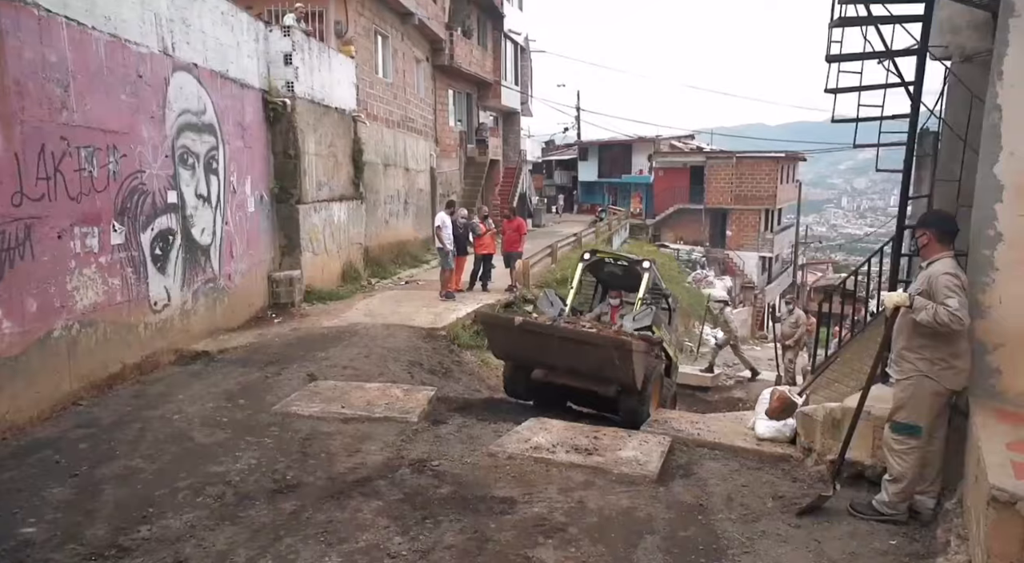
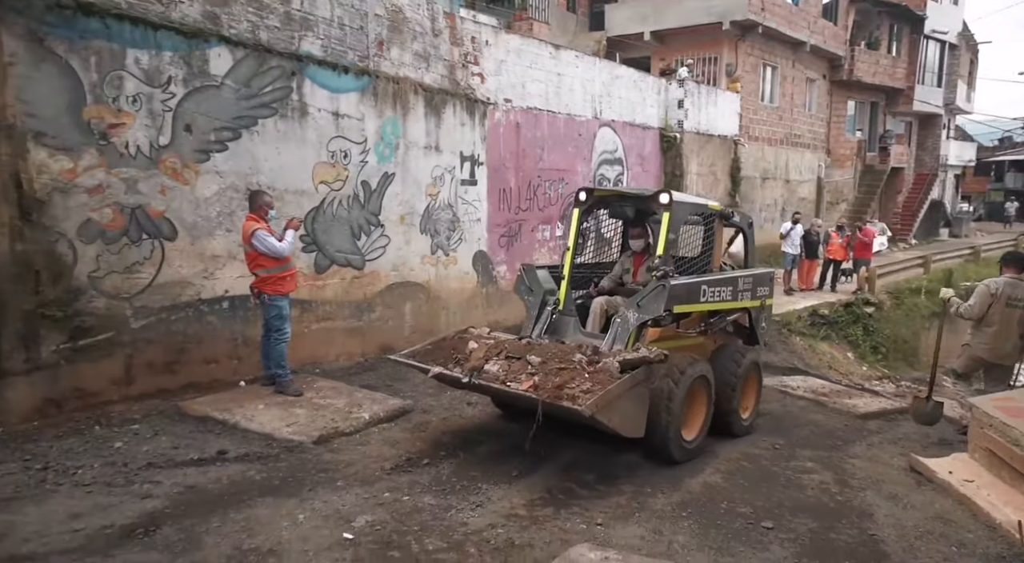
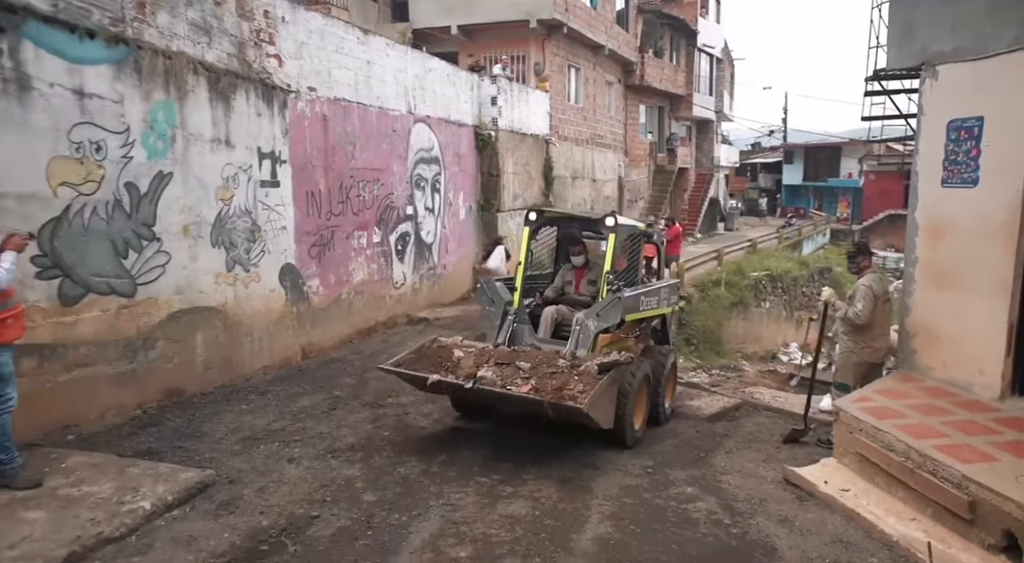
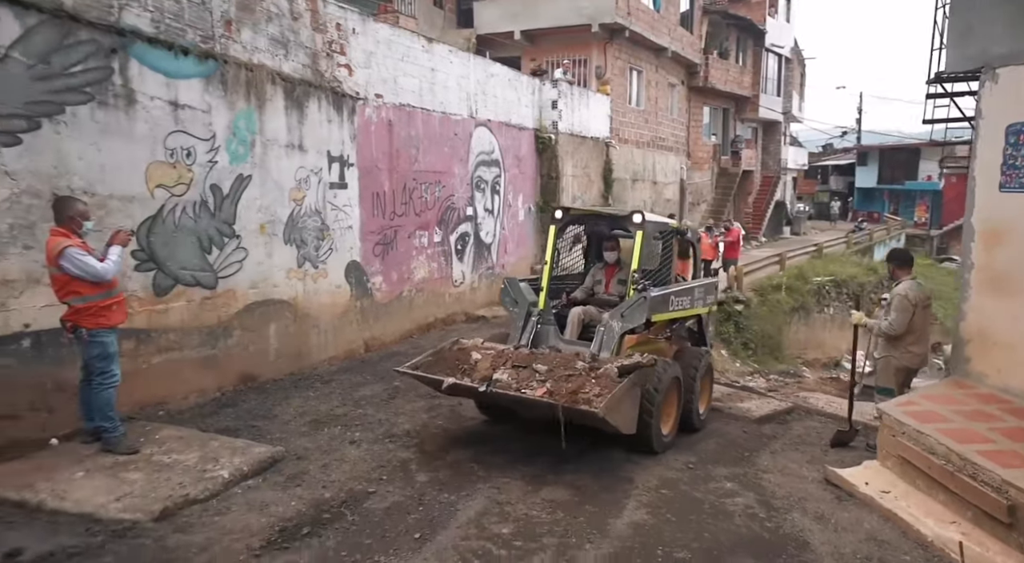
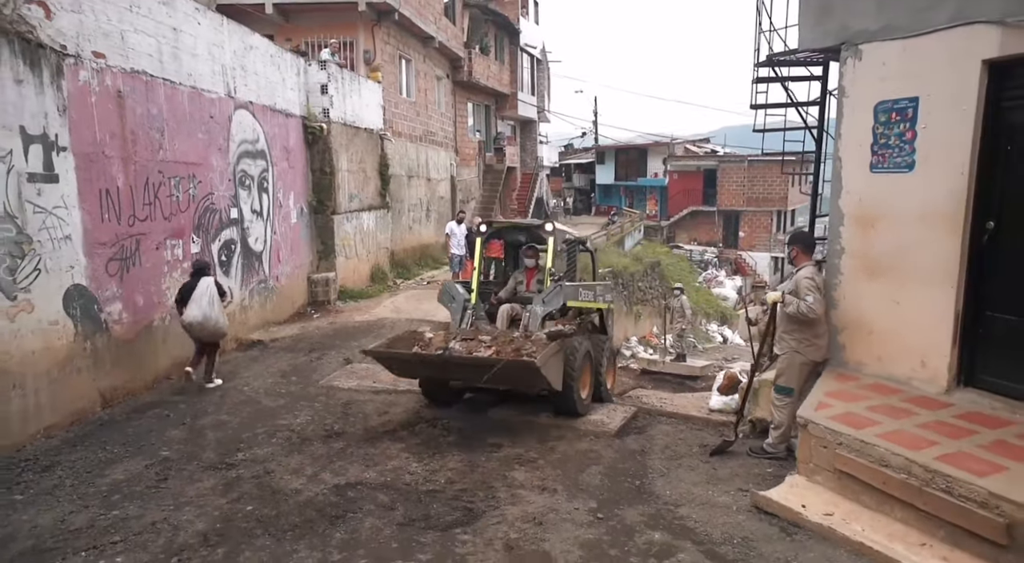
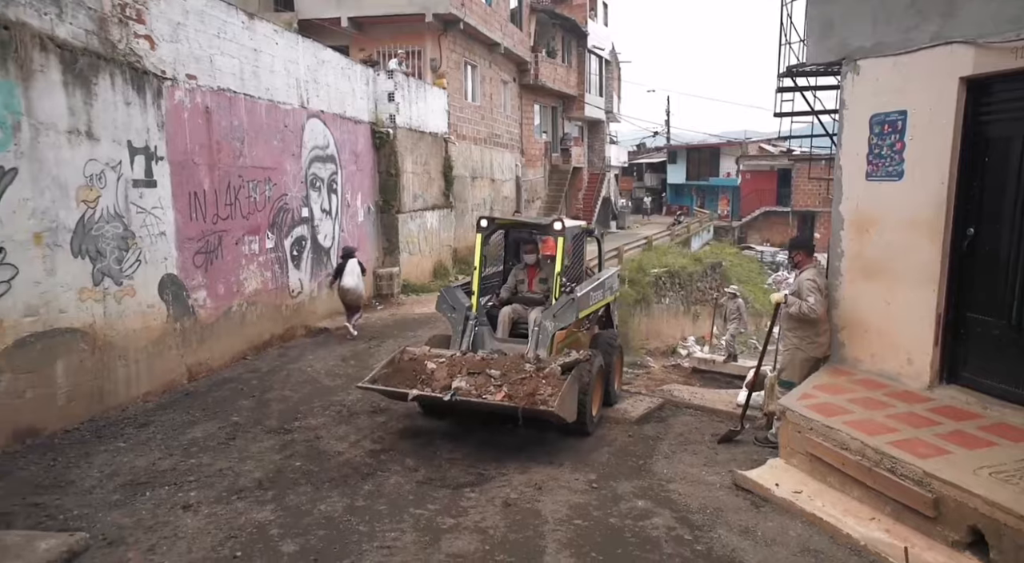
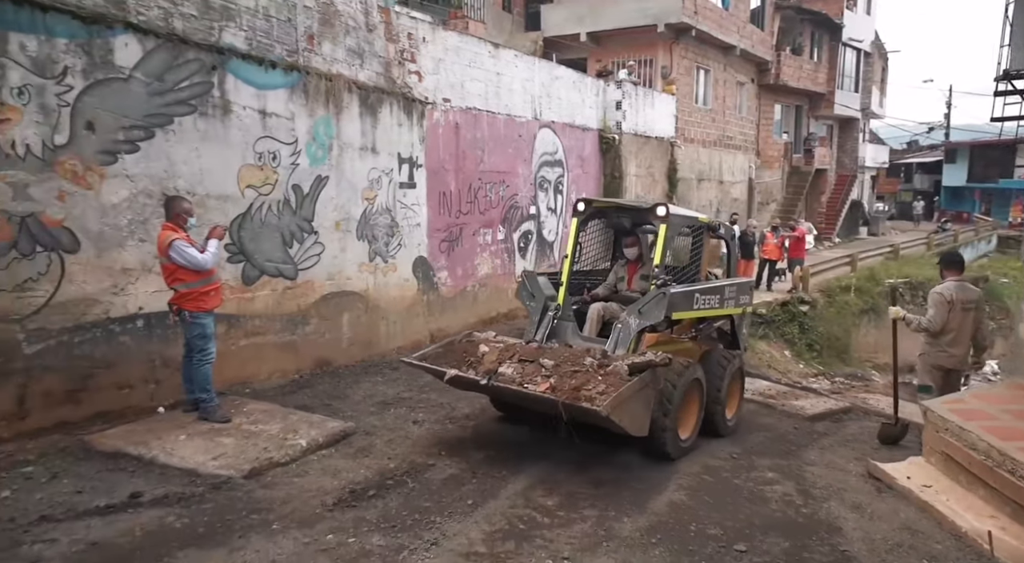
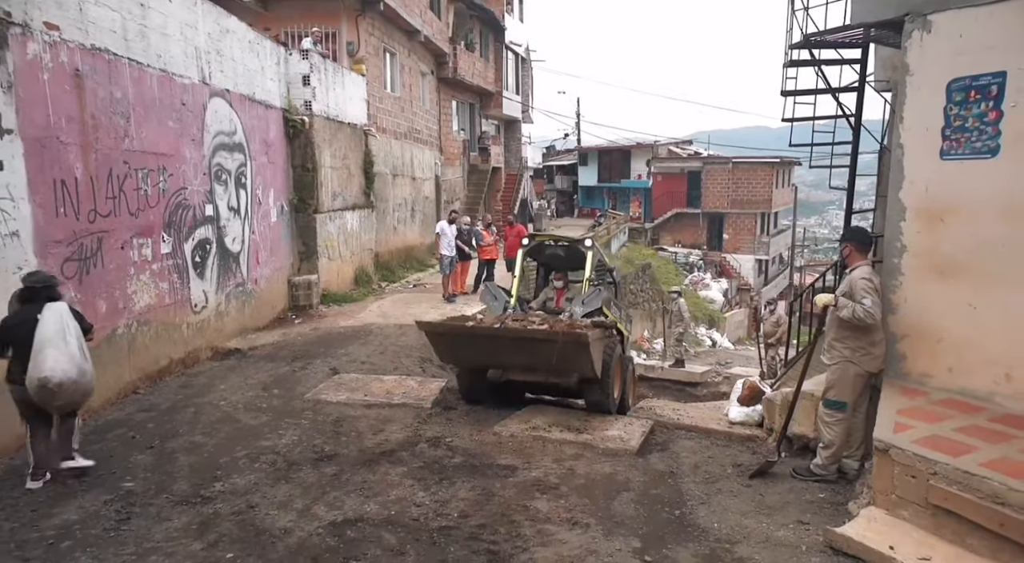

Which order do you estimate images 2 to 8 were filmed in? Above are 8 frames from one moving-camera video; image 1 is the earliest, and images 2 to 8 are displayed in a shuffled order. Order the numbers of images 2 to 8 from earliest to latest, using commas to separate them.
8, 5, 6, 3, 4, 7, 2
